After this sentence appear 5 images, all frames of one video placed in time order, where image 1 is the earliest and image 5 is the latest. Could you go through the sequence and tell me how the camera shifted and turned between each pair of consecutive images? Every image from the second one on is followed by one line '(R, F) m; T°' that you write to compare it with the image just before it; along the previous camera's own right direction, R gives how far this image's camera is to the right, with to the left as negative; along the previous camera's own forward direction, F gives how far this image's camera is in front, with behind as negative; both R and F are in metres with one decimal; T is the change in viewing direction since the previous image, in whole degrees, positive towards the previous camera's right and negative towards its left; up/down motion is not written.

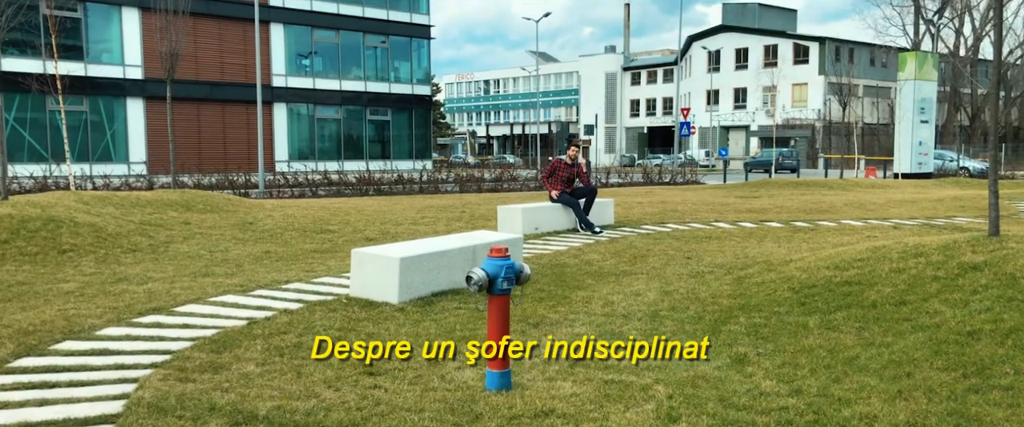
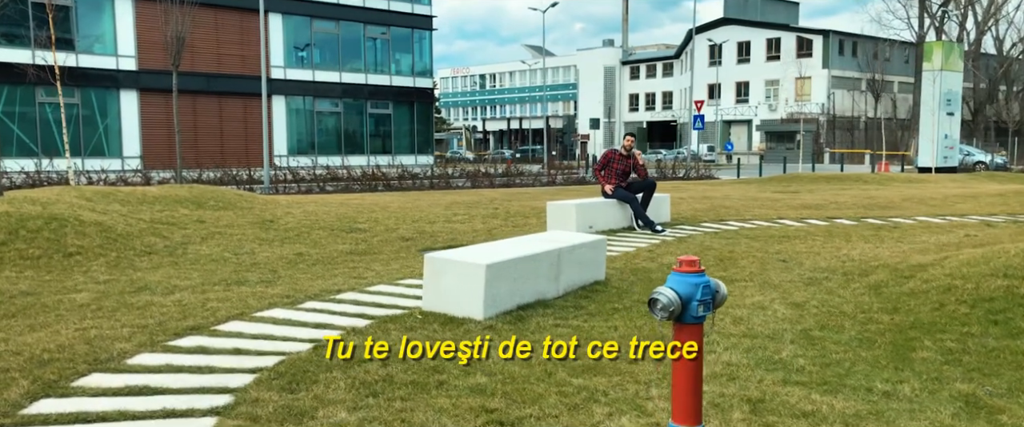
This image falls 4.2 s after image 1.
(-0.9, +1.2) m; +1°
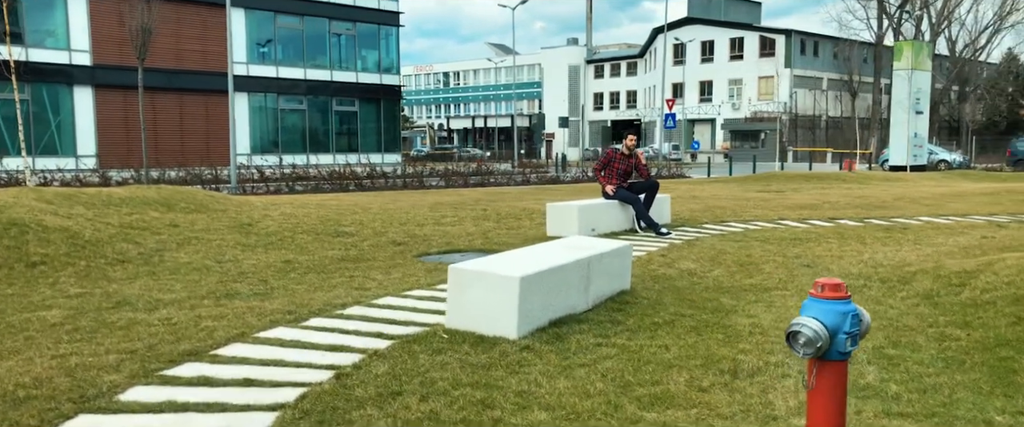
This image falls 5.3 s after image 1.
(-0.5, +0.6) m; +3°
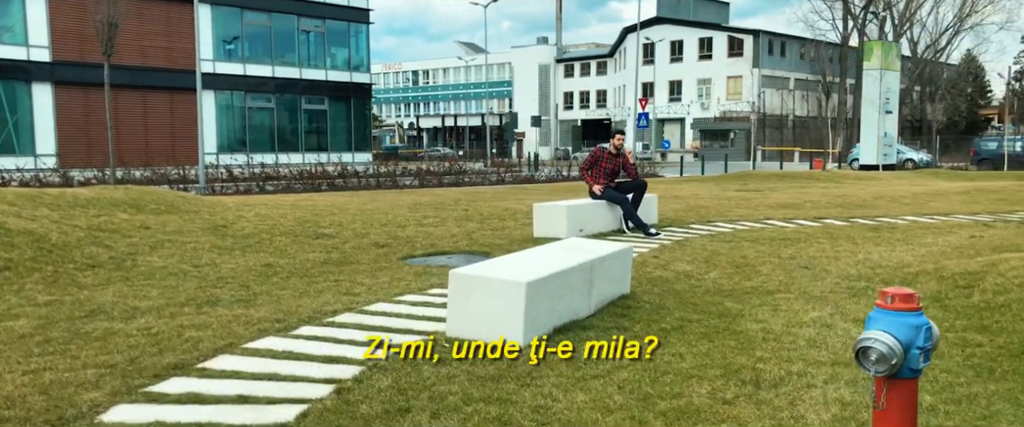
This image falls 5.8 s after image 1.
(-0.2, +0.3) m; +2°
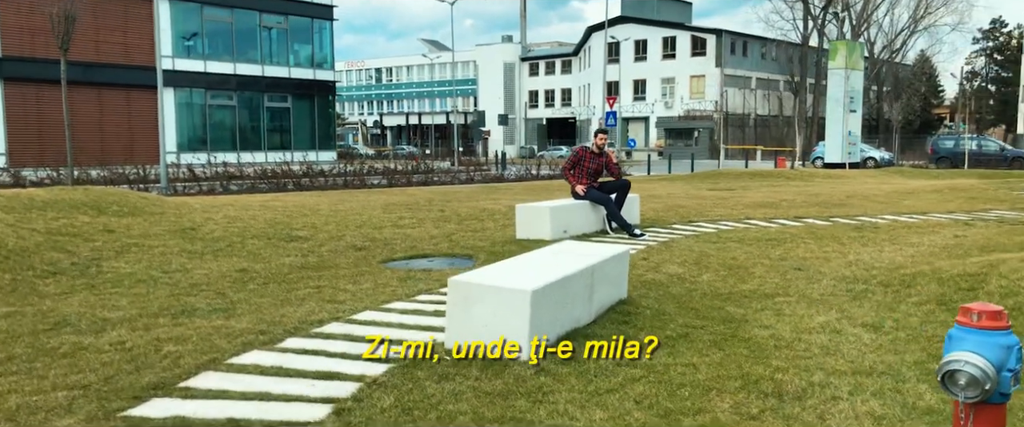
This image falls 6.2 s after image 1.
(-0.2, +0.3) m; +3°
